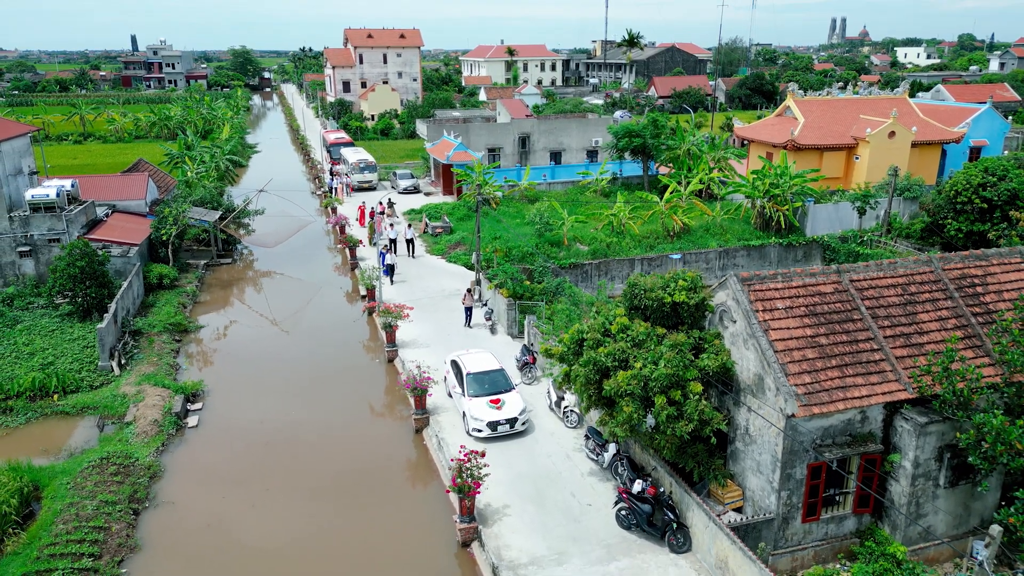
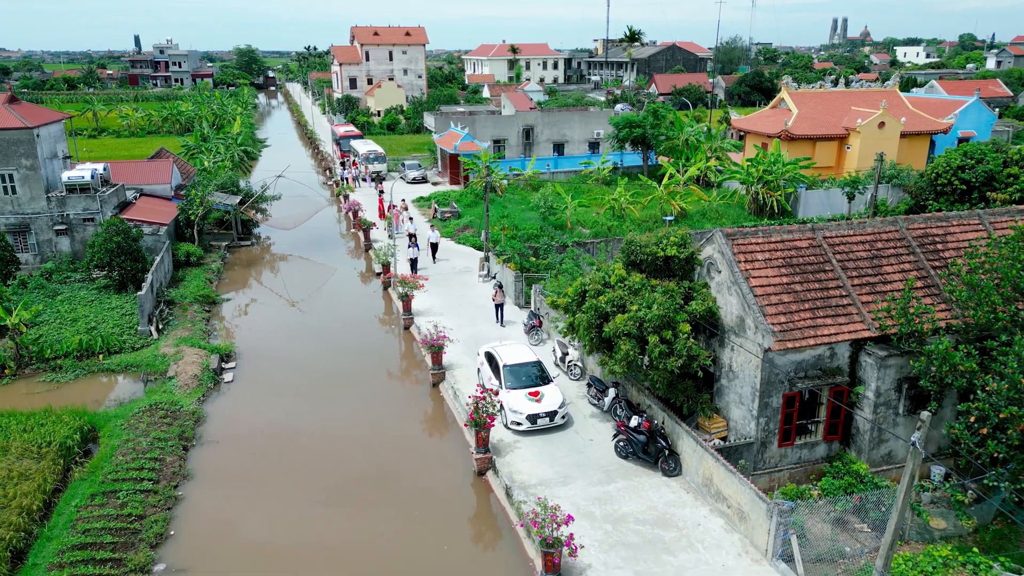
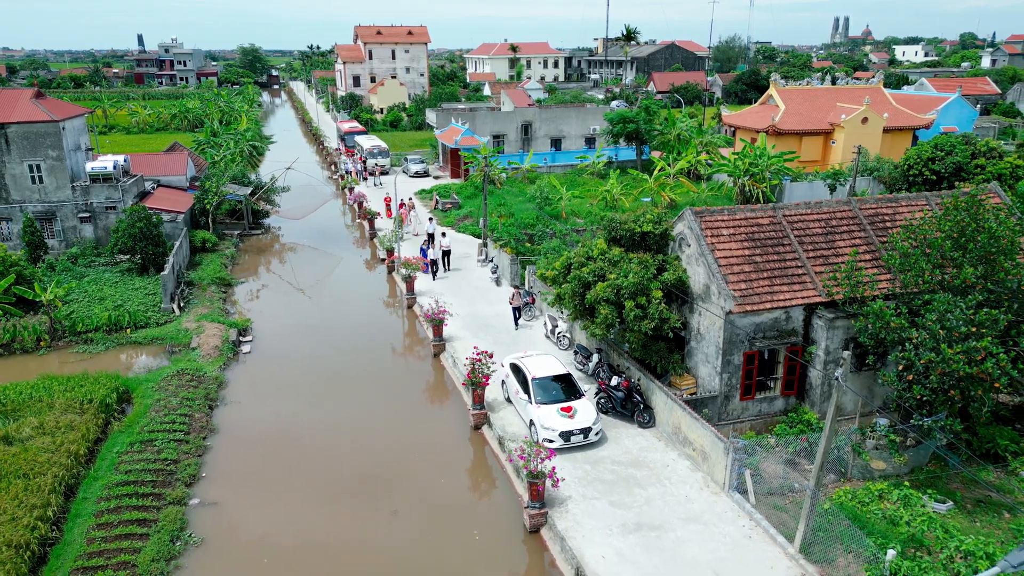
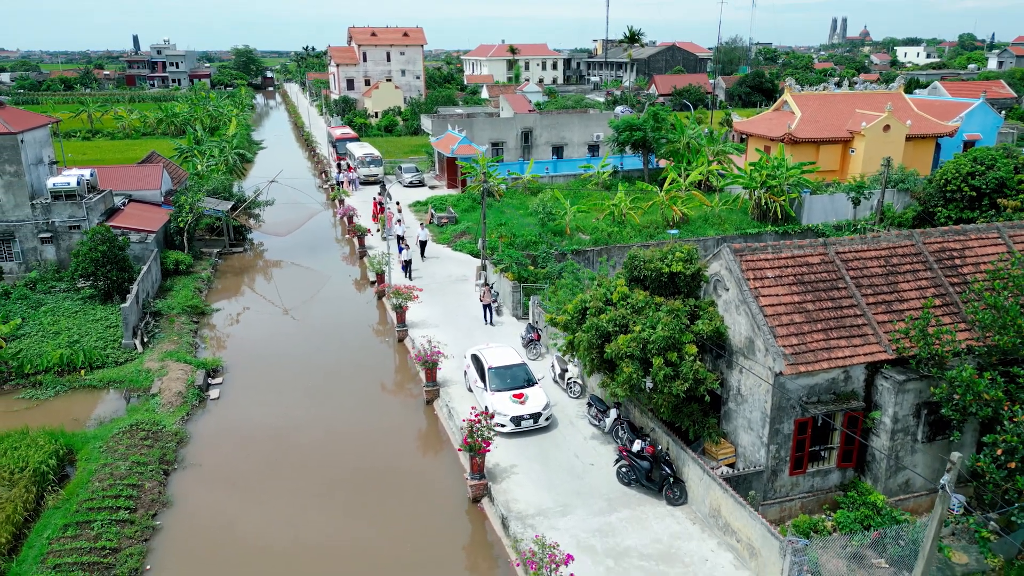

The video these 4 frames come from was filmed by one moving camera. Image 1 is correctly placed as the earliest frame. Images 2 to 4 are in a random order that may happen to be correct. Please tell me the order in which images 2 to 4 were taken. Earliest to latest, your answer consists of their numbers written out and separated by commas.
4, 2, 3
